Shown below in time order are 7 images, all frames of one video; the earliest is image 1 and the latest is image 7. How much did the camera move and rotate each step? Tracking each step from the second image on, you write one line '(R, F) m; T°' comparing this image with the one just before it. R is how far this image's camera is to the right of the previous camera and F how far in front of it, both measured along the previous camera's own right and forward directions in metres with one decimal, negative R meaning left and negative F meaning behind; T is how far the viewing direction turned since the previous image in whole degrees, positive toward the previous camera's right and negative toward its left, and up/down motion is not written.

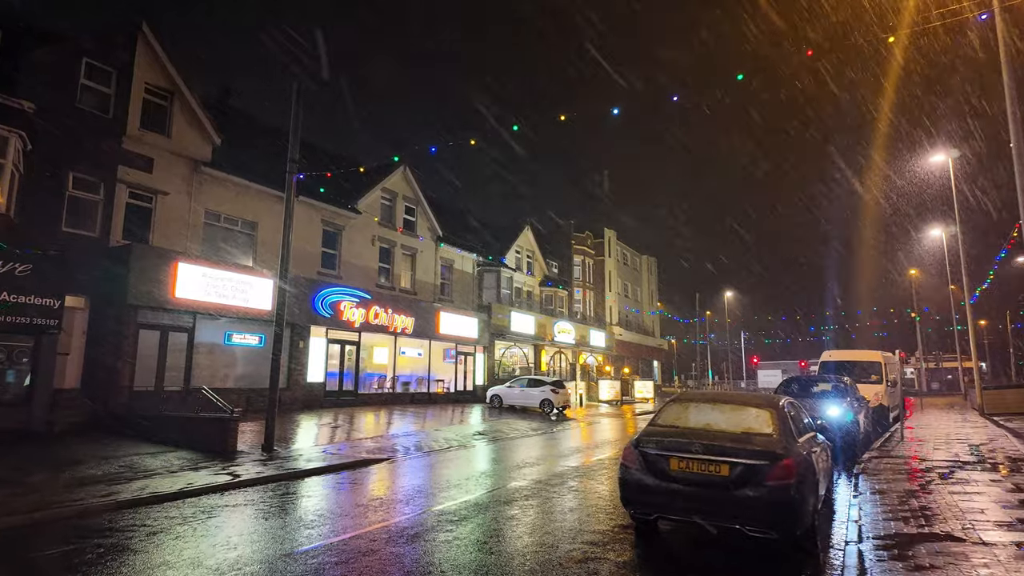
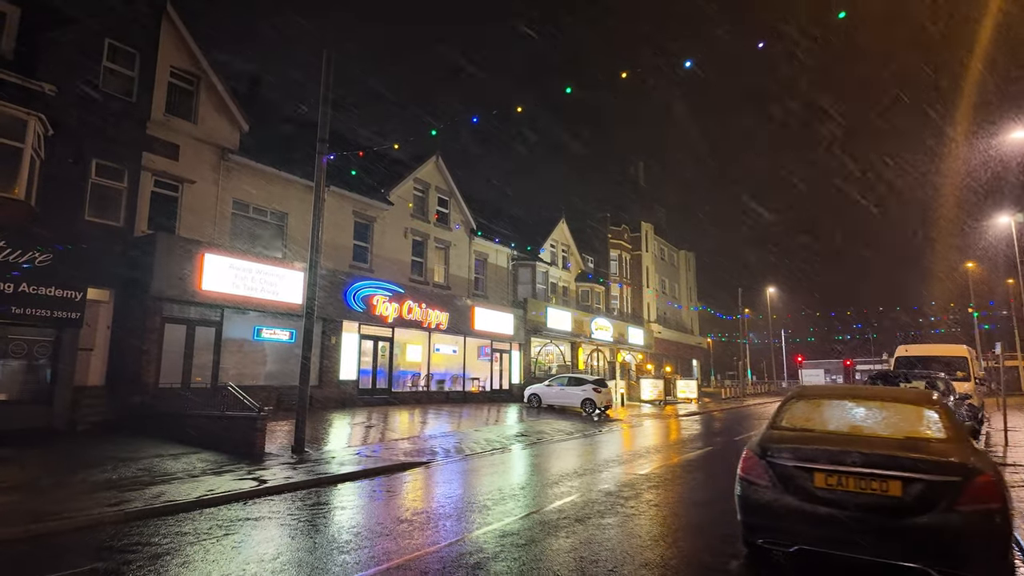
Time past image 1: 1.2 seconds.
(-0.4, +1.2) m; -3°
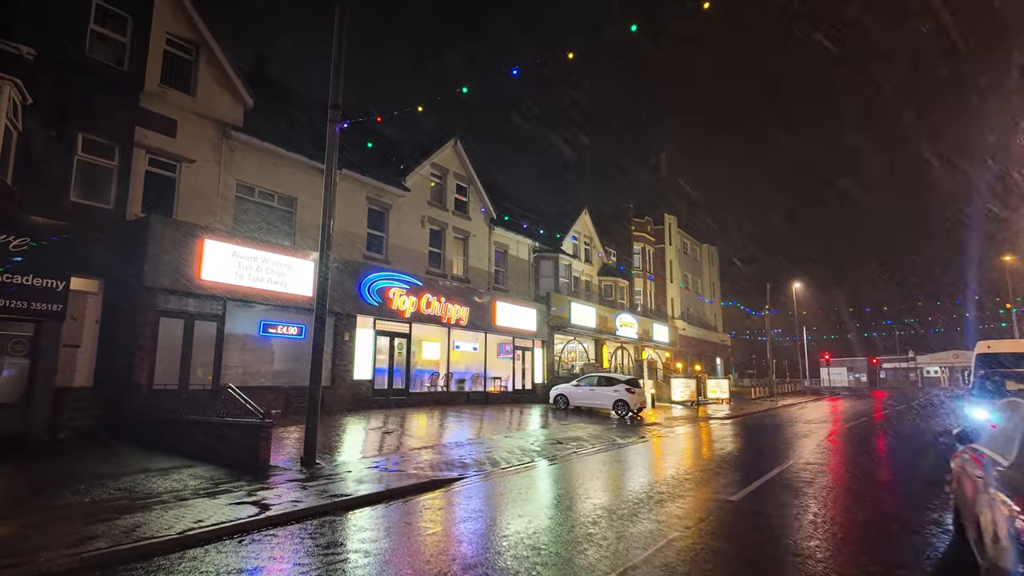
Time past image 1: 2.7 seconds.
(-0.6, +1.7) m; -1°
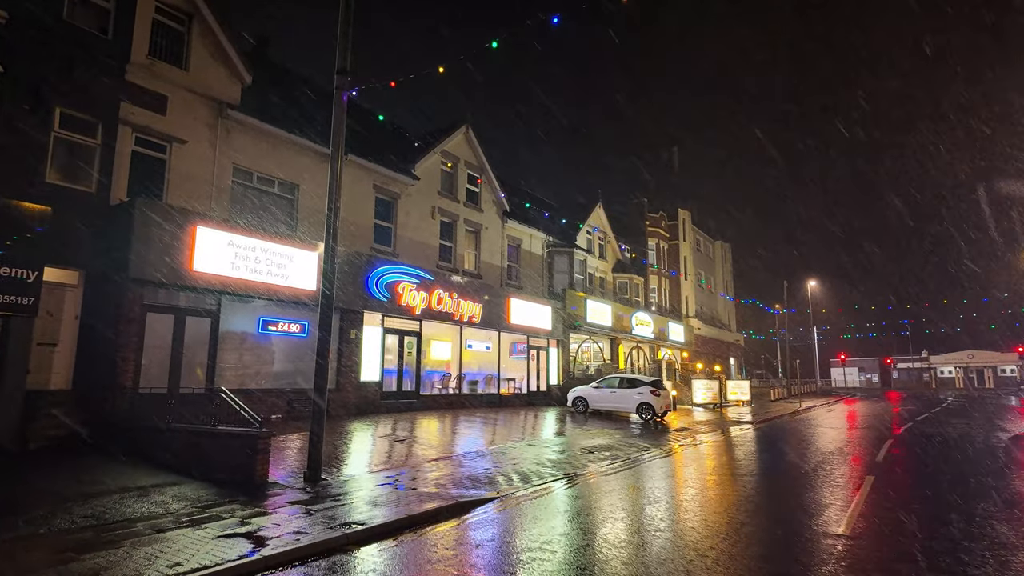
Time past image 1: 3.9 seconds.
(-0.5, +1.4) m; 0°
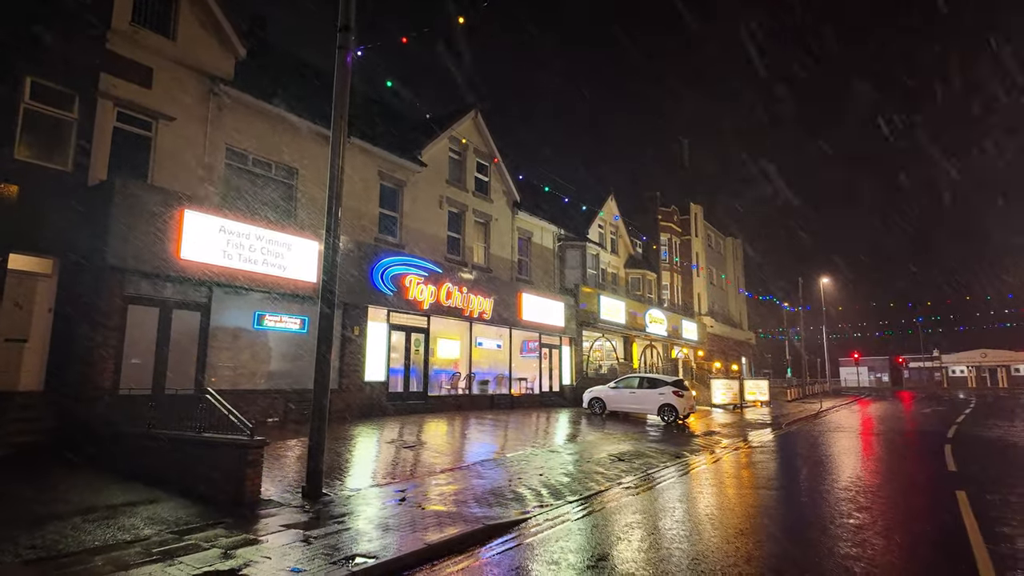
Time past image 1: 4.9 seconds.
(-0.4, +1.2) m; 0°
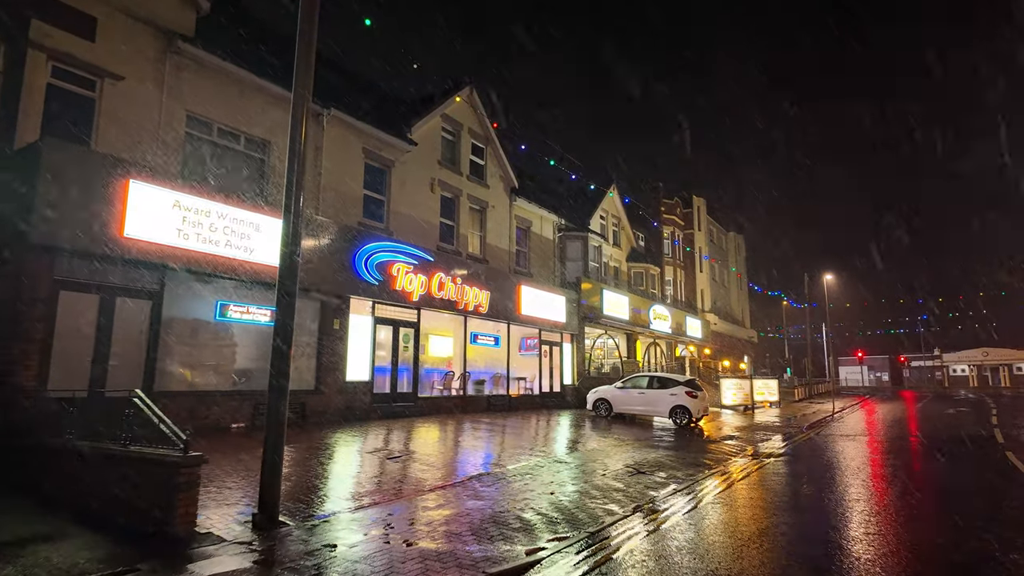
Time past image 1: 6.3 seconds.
(-0.1, +1.6) m; +1°
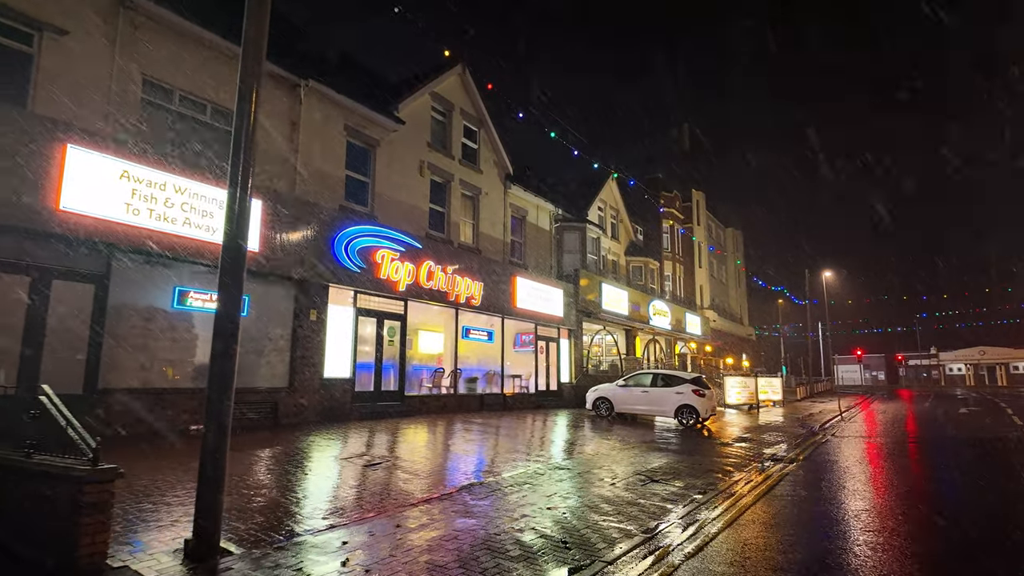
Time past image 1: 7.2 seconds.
(-0.1, +1.2) m; +1°
